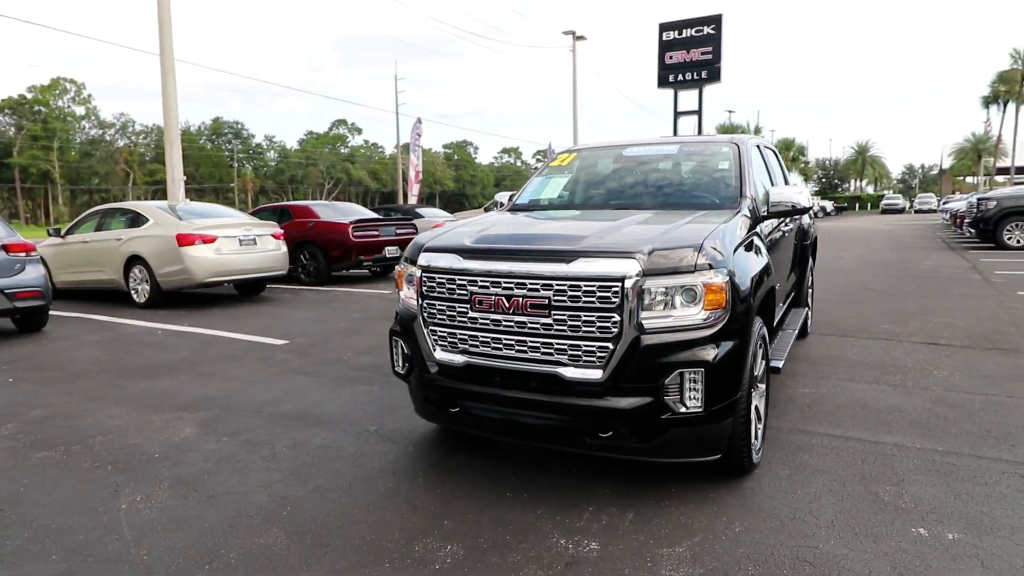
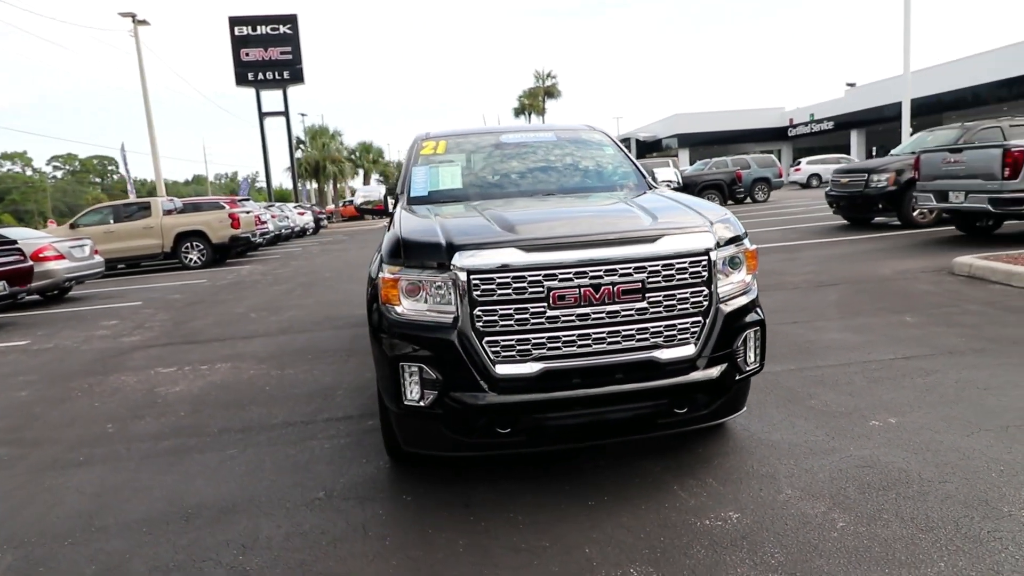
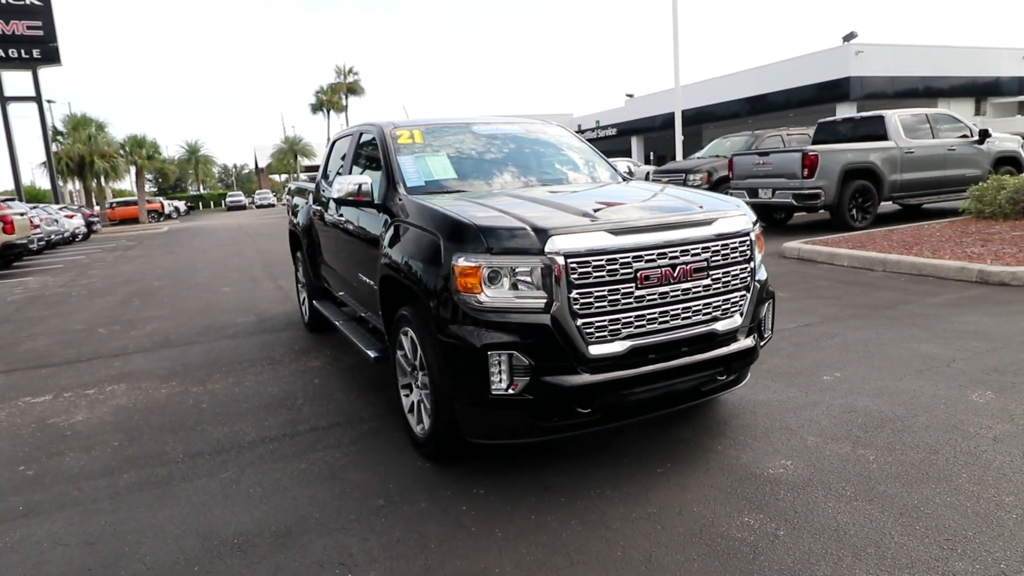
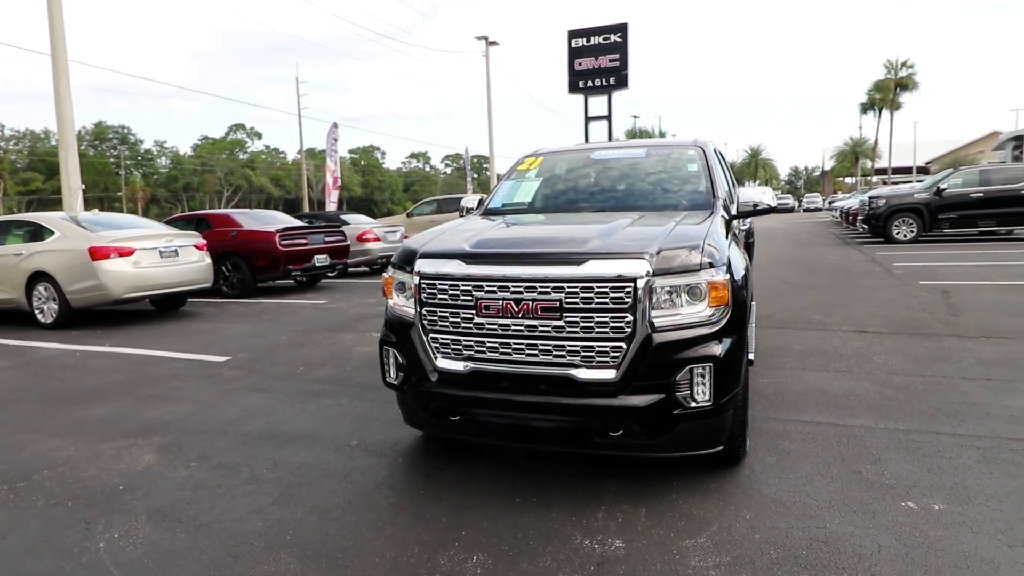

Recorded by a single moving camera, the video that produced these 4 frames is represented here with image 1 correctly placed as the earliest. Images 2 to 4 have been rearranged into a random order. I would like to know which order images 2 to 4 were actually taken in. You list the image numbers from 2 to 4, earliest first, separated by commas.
4, 2, 3
